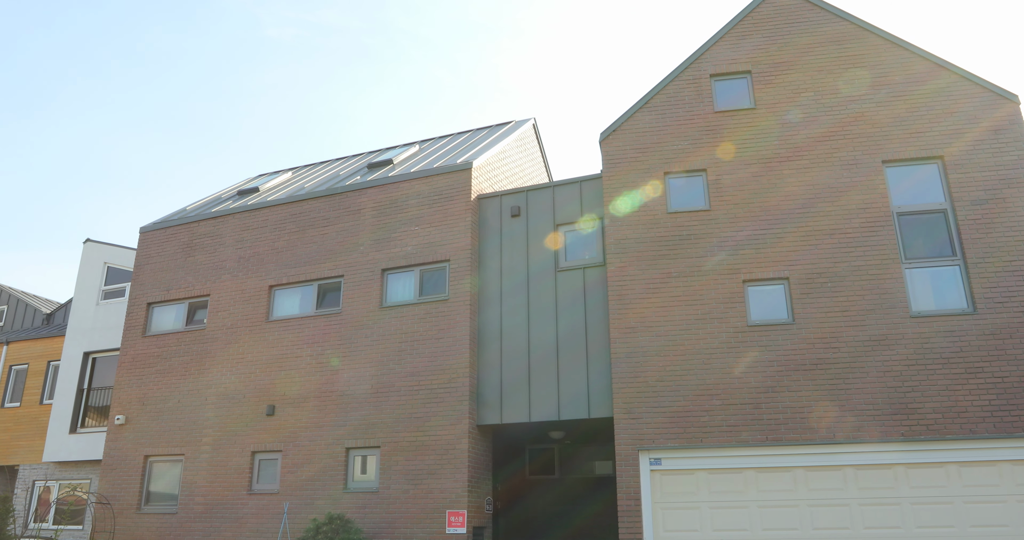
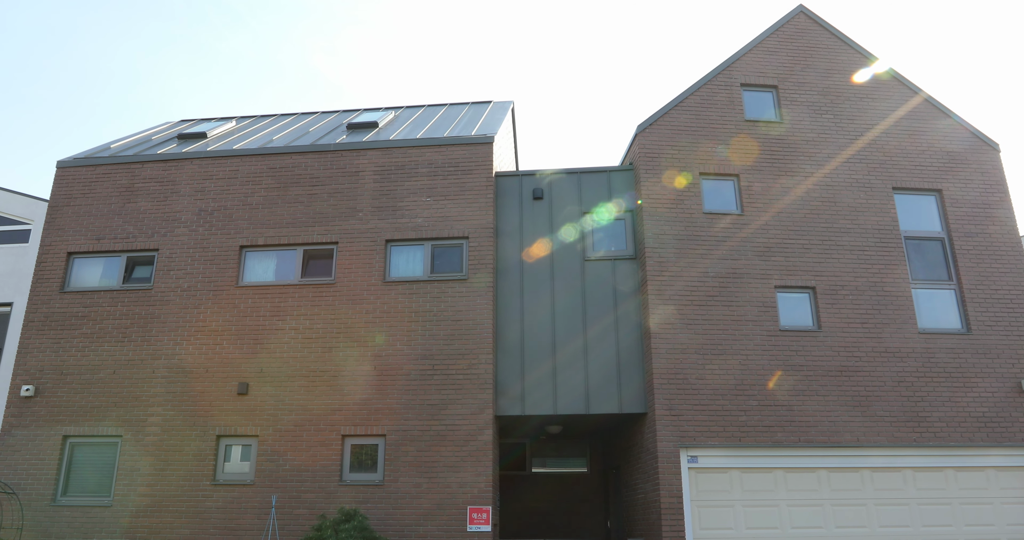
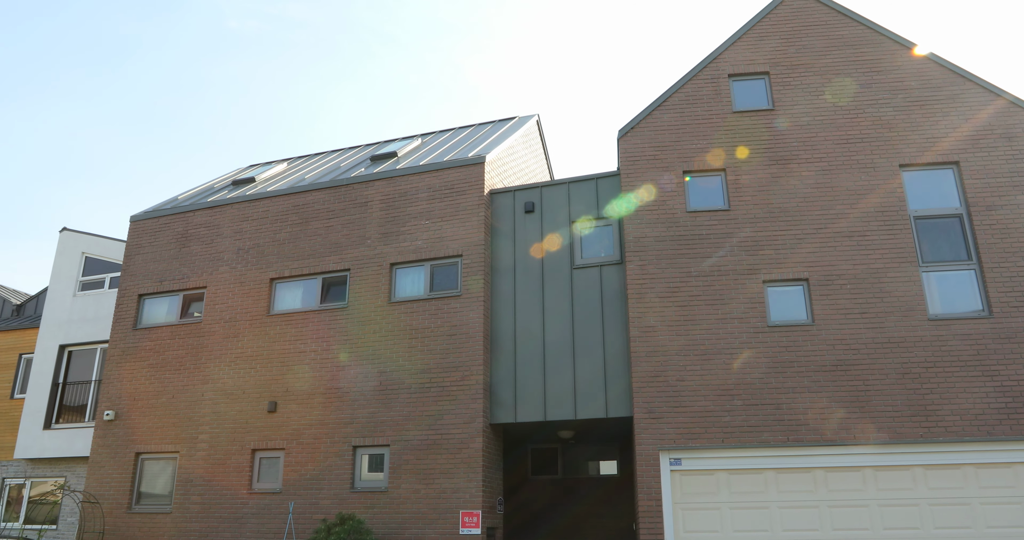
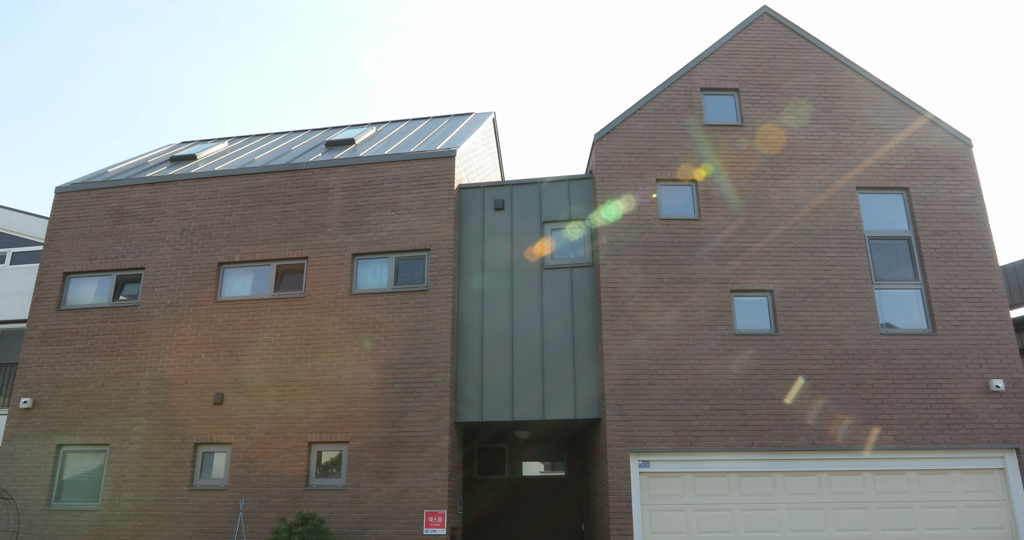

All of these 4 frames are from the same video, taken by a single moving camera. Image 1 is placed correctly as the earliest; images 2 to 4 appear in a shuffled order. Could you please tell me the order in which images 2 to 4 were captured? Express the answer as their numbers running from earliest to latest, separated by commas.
3, 4, 2
